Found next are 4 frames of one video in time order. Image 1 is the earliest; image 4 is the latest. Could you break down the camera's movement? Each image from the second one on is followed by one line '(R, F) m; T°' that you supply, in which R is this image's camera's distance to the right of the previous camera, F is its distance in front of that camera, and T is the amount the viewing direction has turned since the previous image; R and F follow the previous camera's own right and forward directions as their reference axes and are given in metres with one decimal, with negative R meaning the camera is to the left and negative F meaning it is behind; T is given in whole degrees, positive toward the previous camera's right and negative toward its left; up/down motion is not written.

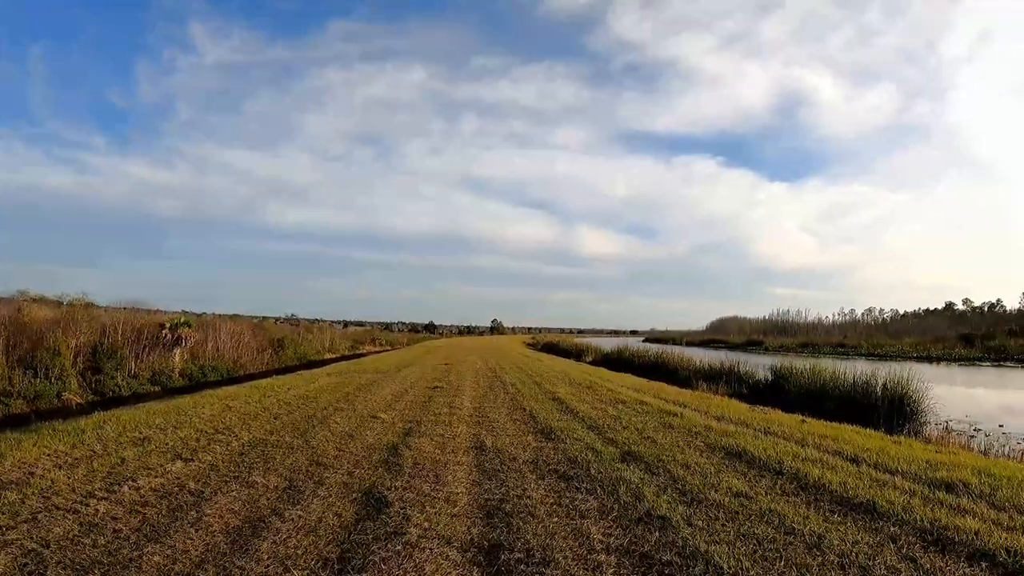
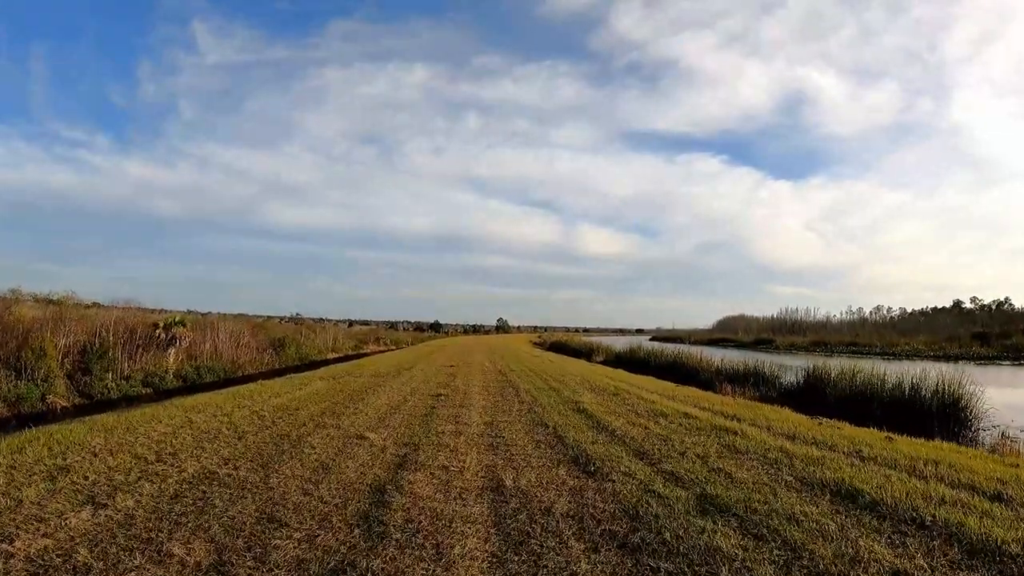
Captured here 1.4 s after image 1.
(-0.3, +2.2) m; 0°
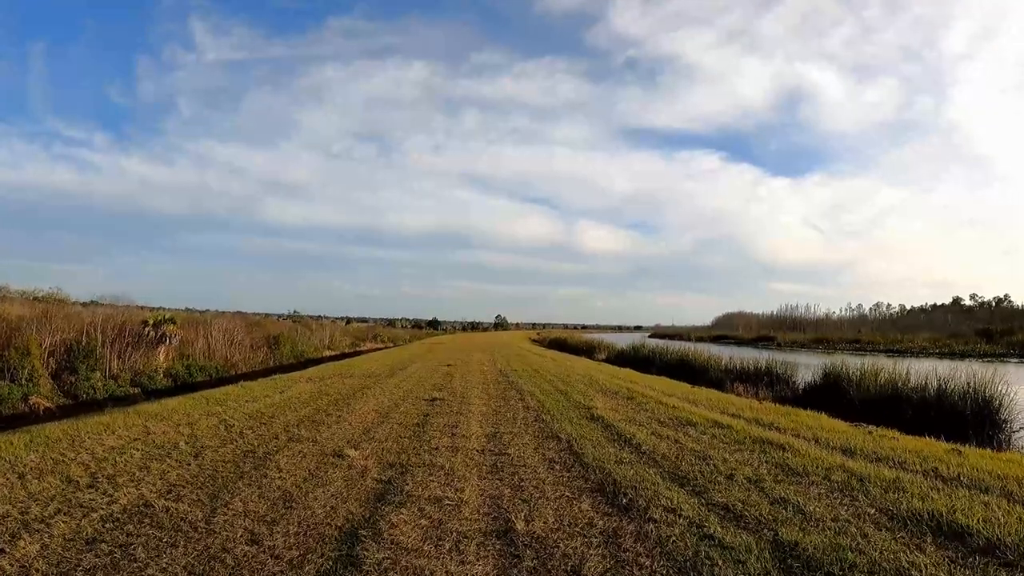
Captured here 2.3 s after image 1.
(-0.1, +1.4) m; 0°
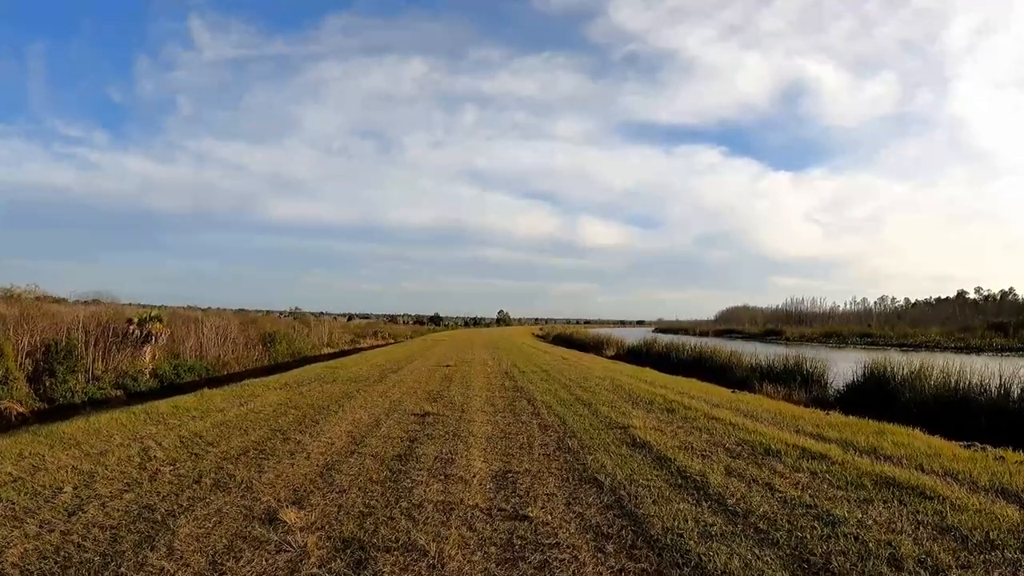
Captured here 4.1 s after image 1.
(-0.2, +2.5) m; 0°
